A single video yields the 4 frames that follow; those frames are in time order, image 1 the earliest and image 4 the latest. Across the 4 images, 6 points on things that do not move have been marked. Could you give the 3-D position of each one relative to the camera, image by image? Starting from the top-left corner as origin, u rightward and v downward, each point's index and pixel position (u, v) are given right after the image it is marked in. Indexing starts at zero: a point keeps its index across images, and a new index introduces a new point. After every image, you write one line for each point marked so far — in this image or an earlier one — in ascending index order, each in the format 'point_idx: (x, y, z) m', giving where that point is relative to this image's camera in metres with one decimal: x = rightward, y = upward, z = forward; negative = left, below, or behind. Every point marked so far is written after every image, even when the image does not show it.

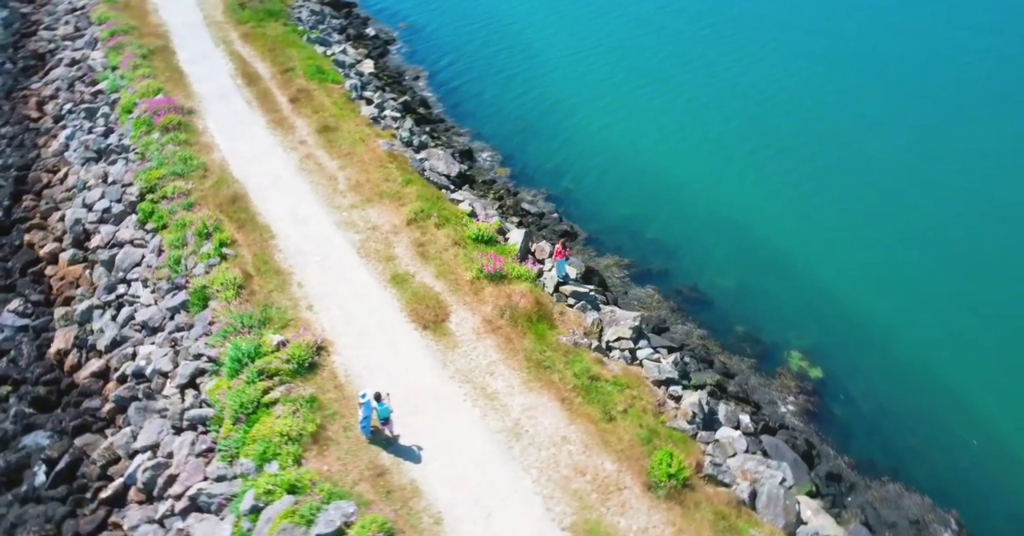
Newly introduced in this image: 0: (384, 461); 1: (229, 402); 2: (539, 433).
0: (-3.6, -5.4, +17.3) m
1: (-8.9, -4.1, +19.1) m
2: (+0.9, -4.9, +18.4) m
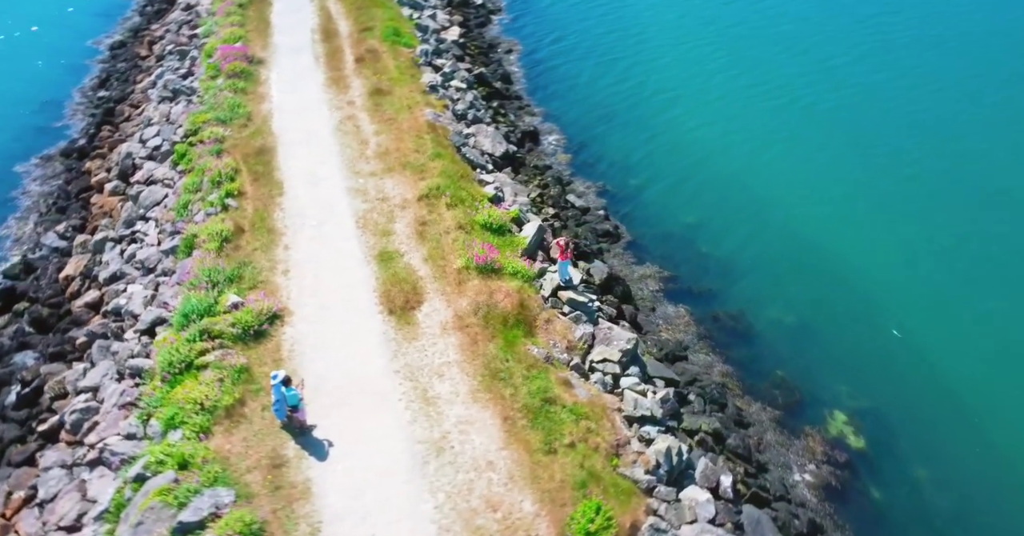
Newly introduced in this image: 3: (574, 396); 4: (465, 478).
0: (-5.8, -4.8, +15.9) m
1: (-10.5, -2.7, +18.5) m
2: (-1.2, -4.9, +16.3) m
3: (+1.9, -3.9, +18.6) m
4: (-1.1, -5.3, +15.6) m
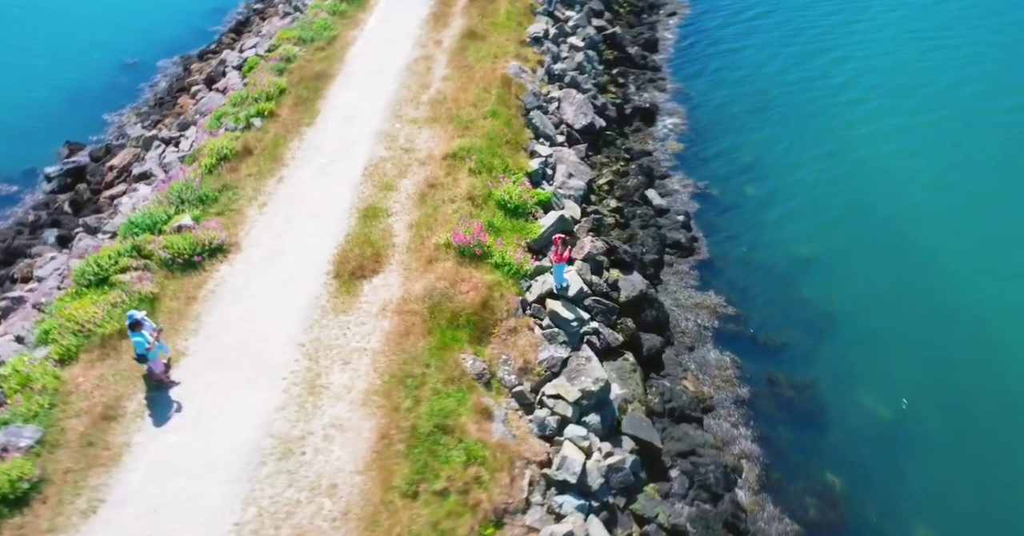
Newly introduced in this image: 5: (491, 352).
0: (-8.8, -3.1, +14.1) m
1: (-12.1, +0.1, +17.5) m
2: (-4.4, -4.3, +13.4) m
3: (-0.6, -4.0, +14.8) m
4: (-4.5, -4.7, +12.8) m
5: (-0.6, -2.3, +17.2) m
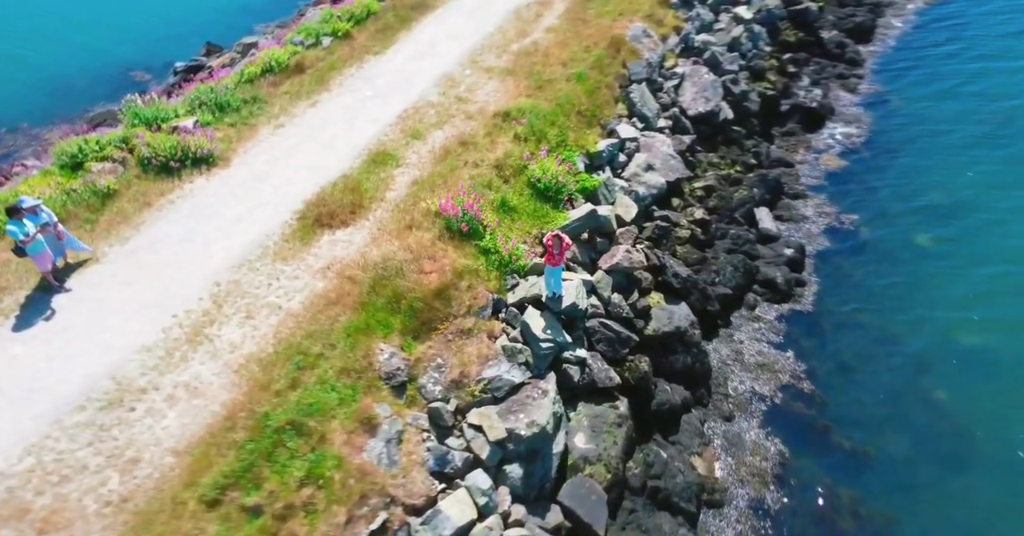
0: (-10.6, -0.6, +13.1) m
1: (-12.1, +3.3, +17.0) m
2: (-7.0, -2.9, +11.4) m
3: (-3.0, -3.5, +11.7) m
4: (-7.4, -3.2, +10.8) m
5: (-2.0, -1.9, +13.9) m
